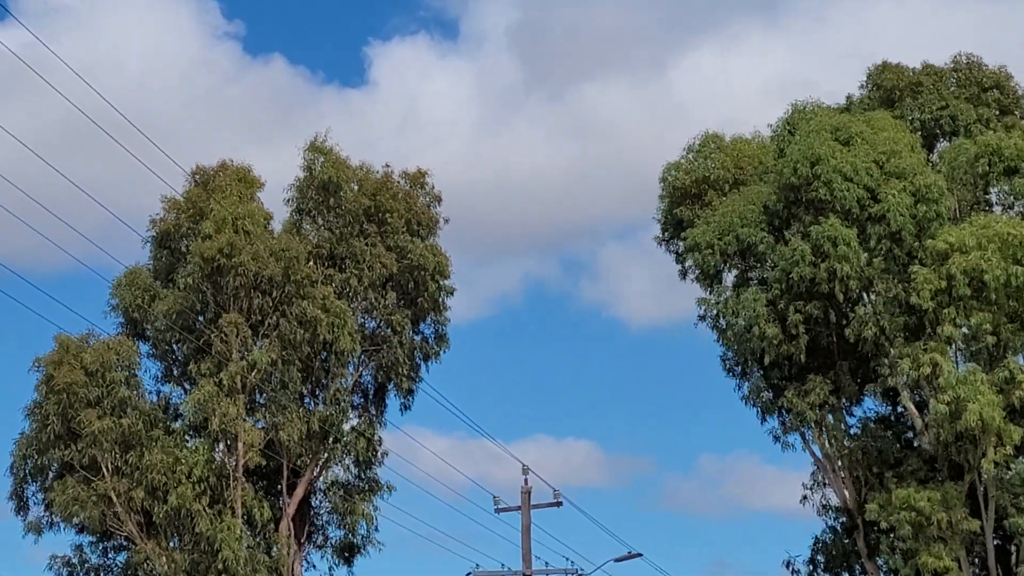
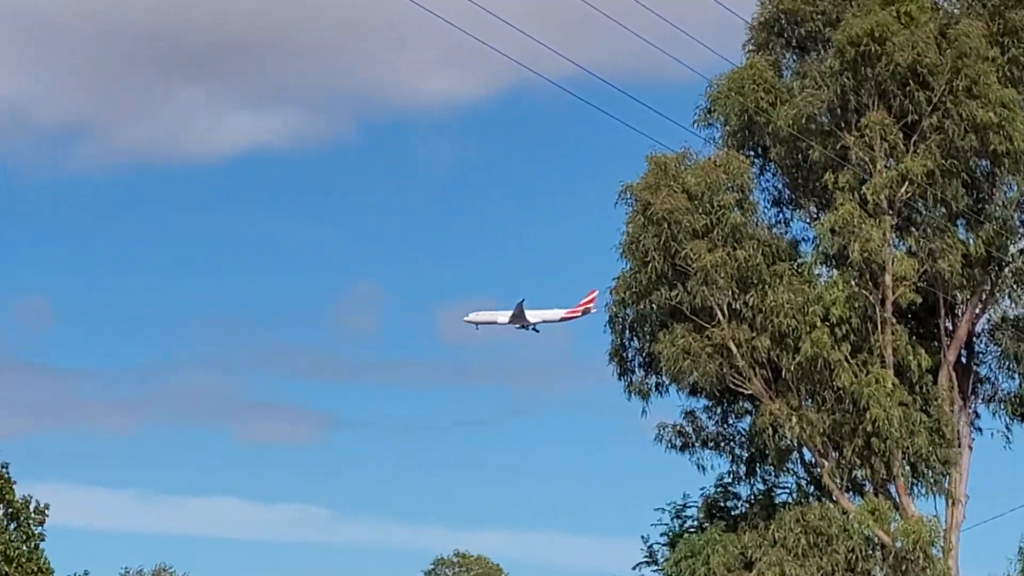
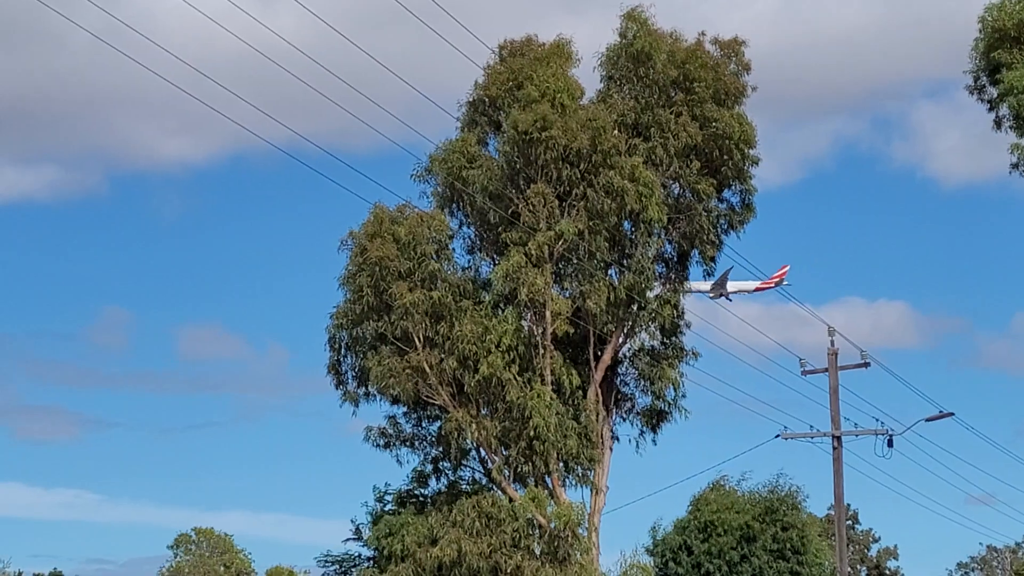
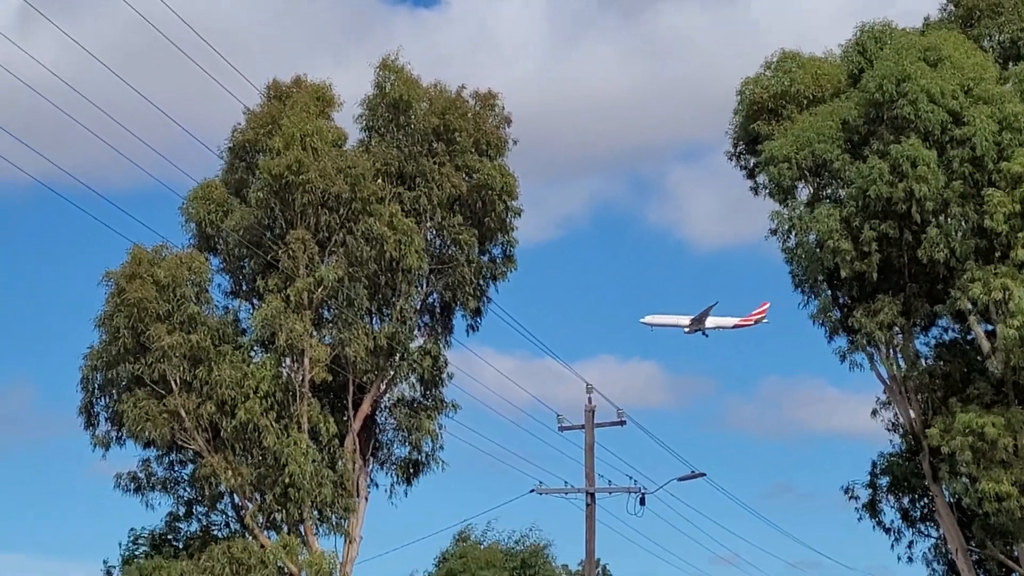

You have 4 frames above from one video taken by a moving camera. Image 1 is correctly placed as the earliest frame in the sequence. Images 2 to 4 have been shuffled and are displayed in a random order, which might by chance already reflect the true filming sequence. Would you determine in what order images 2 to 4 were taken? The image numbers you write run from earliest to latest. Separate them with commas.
4, 3, 2
